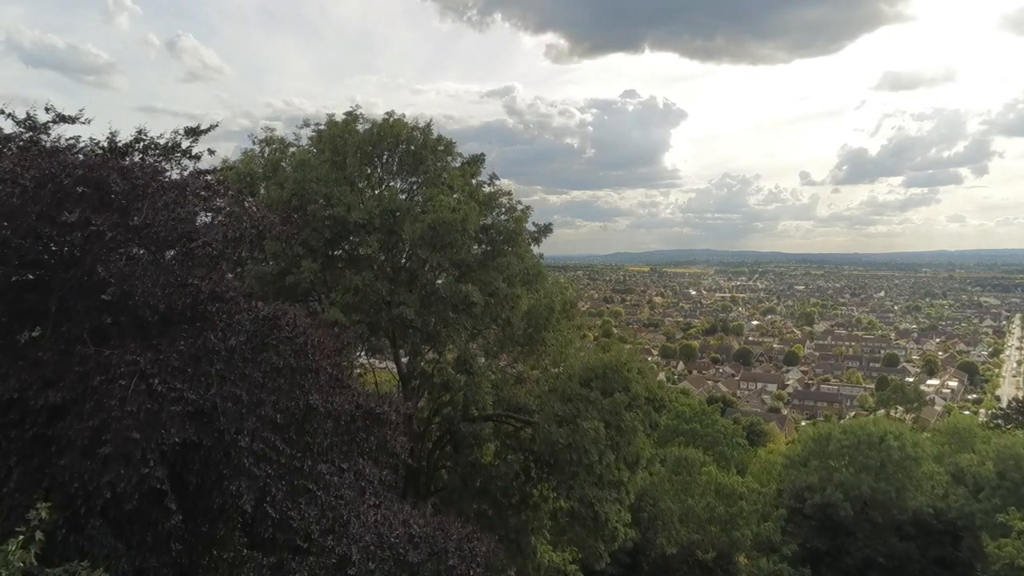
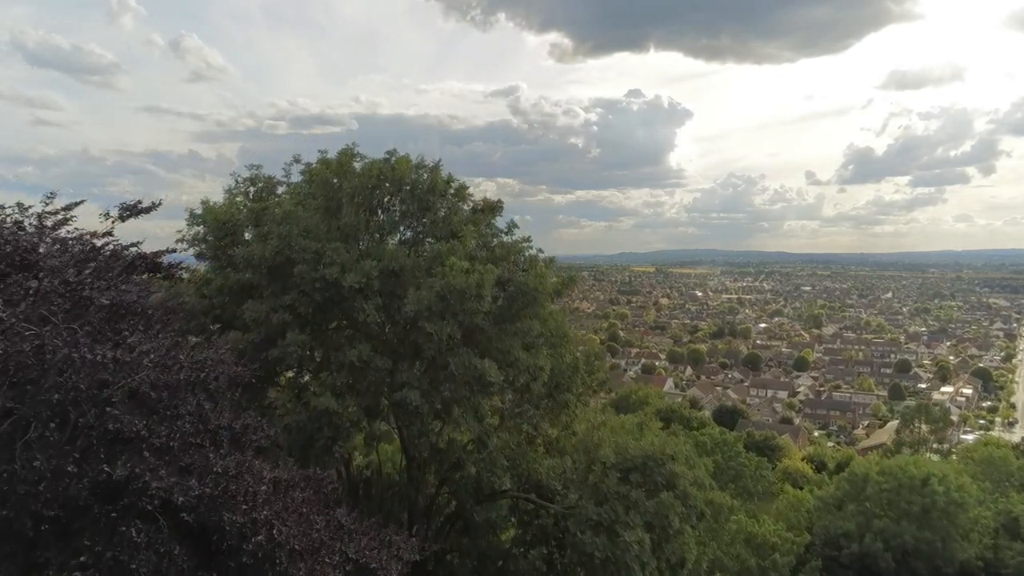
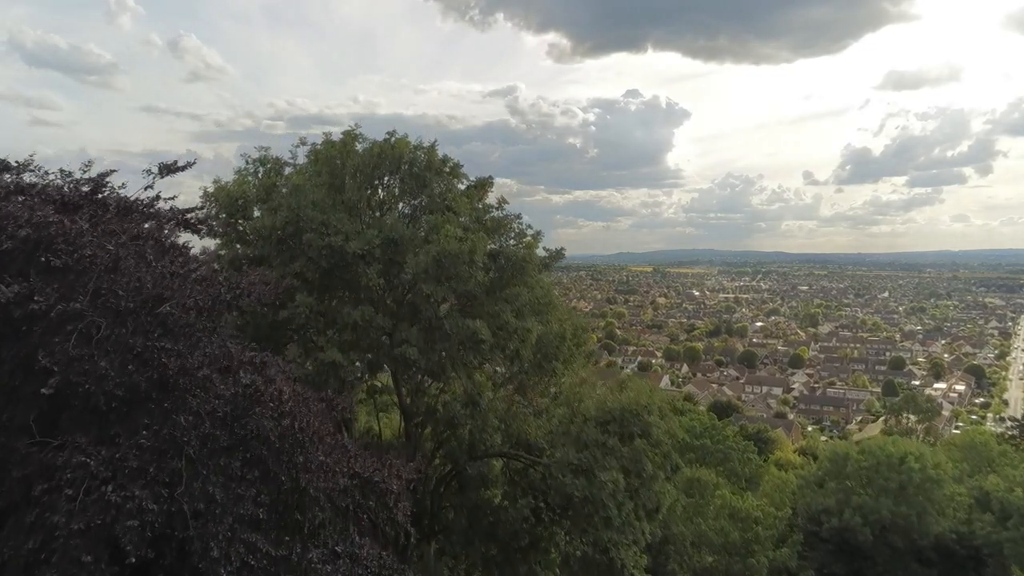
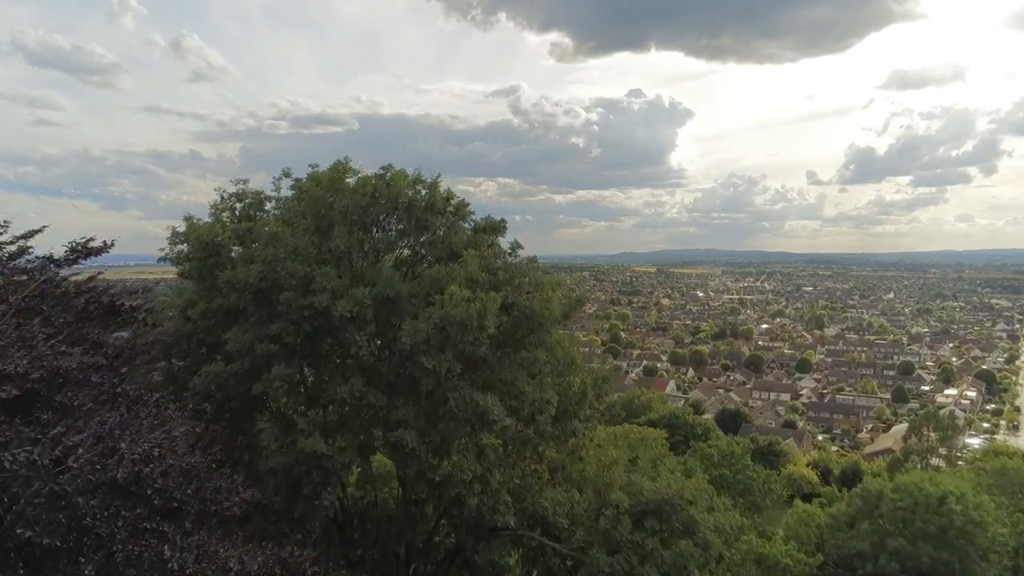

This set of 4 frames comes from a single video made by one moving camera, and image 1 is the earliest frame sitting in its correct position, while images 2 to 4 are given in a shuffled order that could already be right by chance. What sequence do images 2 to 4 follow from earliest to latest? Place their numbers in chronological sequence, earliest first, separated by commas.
3, 2, 4
